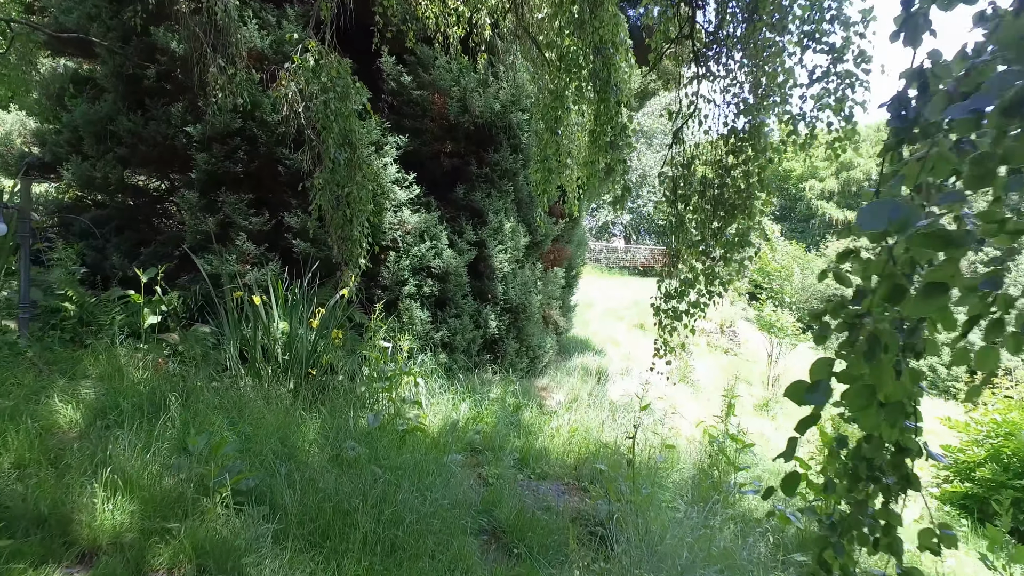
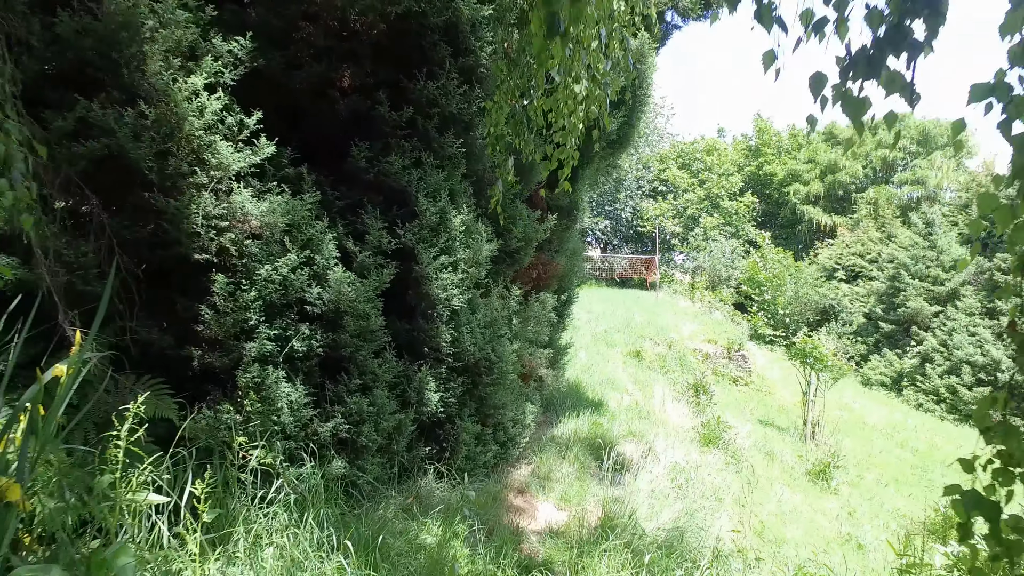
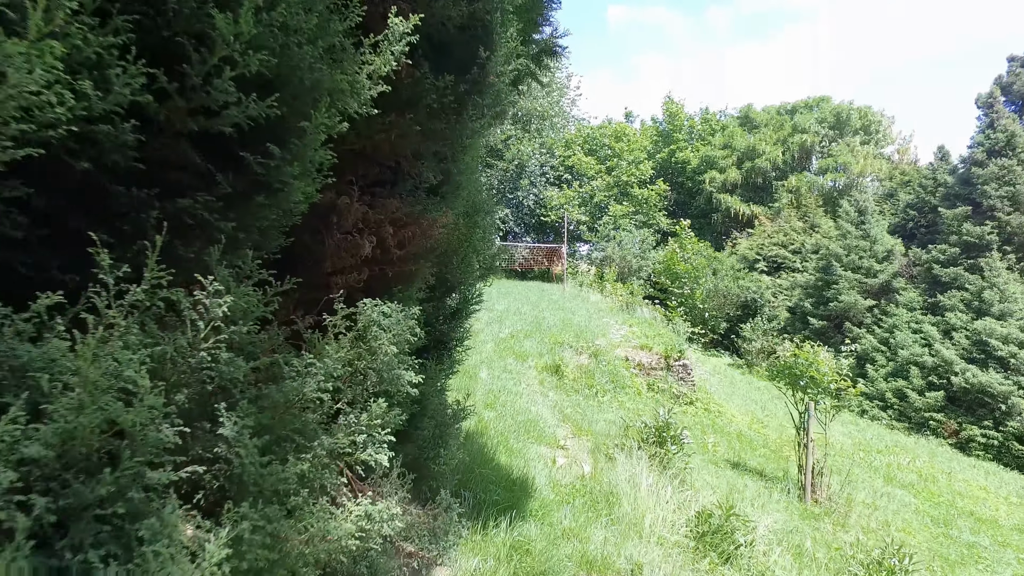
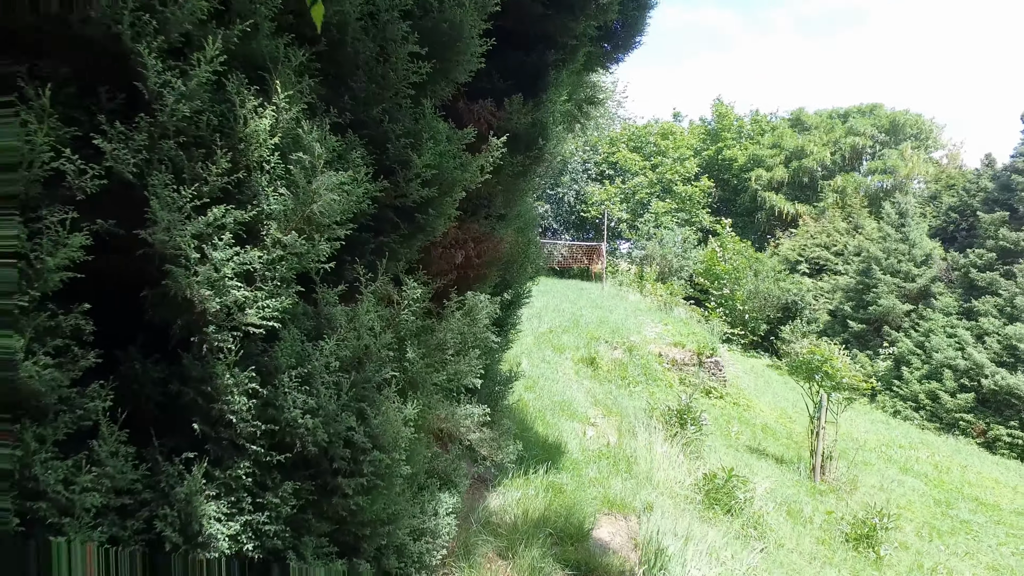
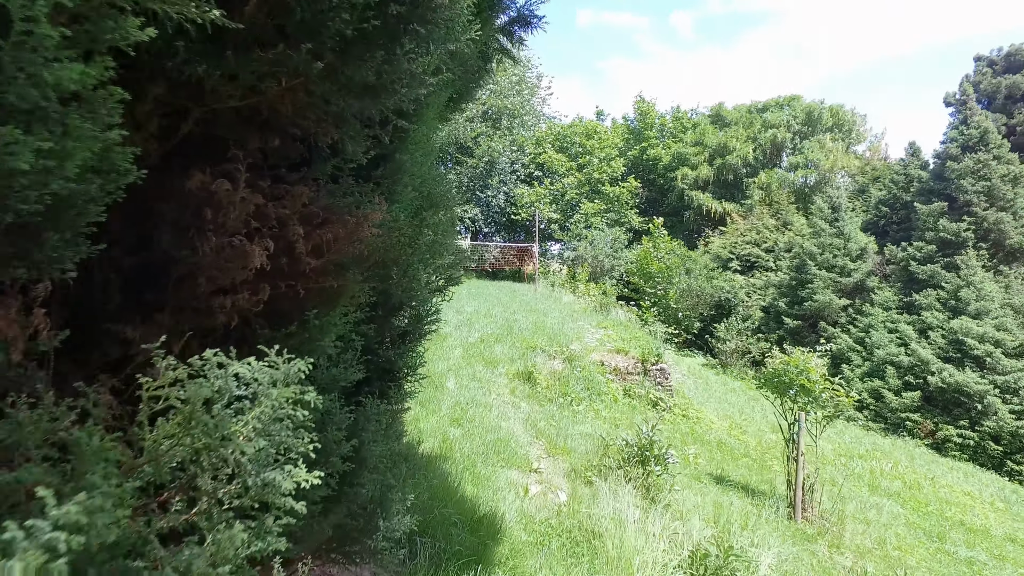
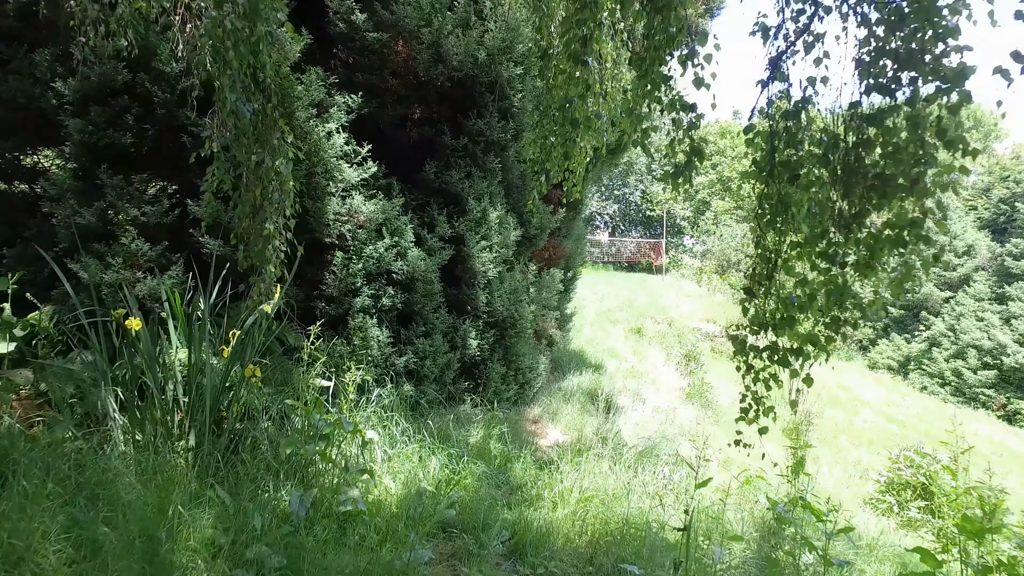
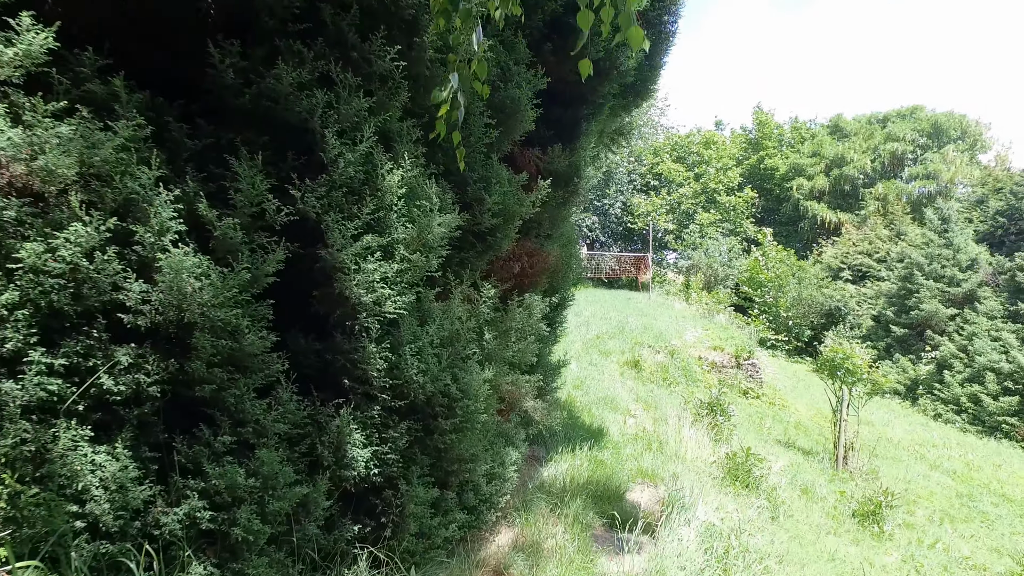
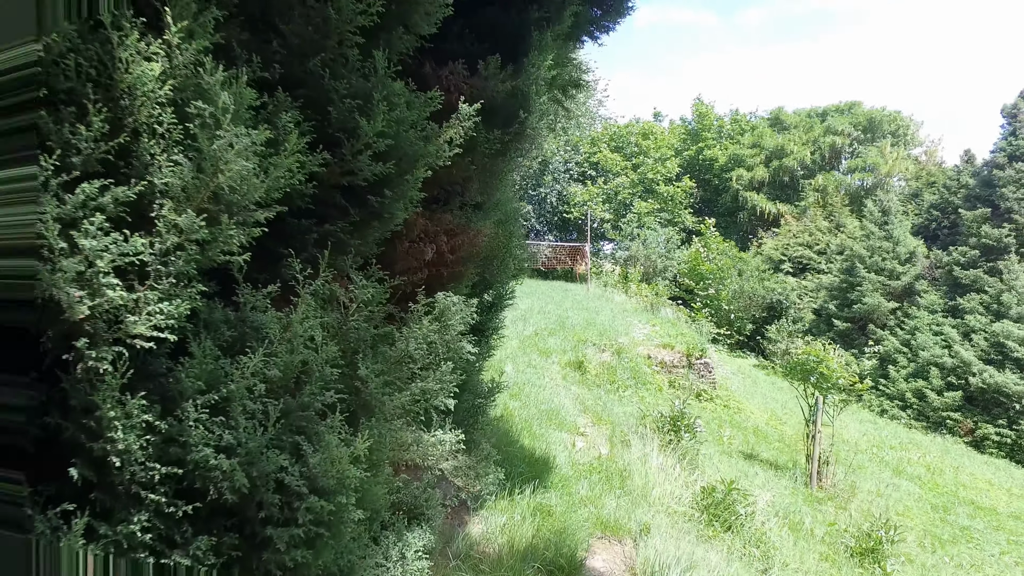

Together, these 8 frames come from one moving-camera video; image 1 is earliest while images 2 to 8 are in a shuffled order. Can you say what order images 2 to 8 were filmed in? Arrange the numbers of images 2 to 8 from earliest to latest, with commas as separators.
6, 2, 7, 4, 8, 3, 5
